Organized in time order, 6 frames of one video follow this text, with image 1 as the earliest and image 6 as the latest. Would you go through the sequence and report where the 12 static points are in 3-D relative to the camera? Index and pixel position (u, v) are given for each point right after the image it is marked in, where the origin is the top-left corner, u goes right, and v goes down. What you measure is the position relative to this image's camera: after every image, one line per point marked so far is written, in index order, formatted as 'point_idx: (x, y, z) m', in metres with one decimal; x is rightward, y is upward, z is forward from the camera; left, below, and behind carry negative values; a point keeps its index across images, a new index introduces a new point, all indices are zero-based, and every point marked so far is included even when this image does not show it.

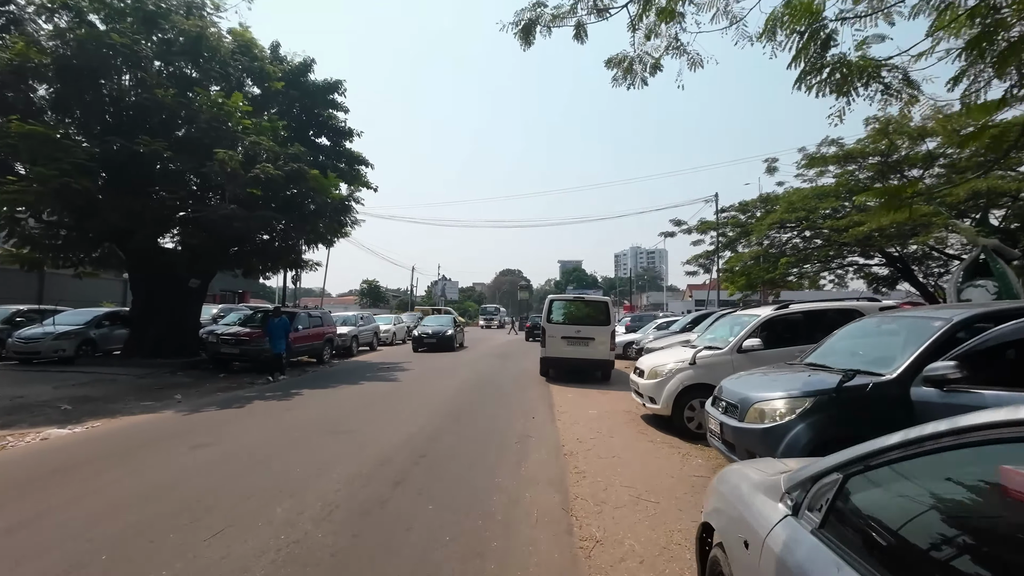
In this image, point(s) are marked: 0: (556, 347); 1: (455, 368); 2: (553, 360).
0: (+1.3, -1.7, +14.2) m
1: (-1.9, -2.7, +16.1) m
2: (+1.2, -2.1, +14.2) m
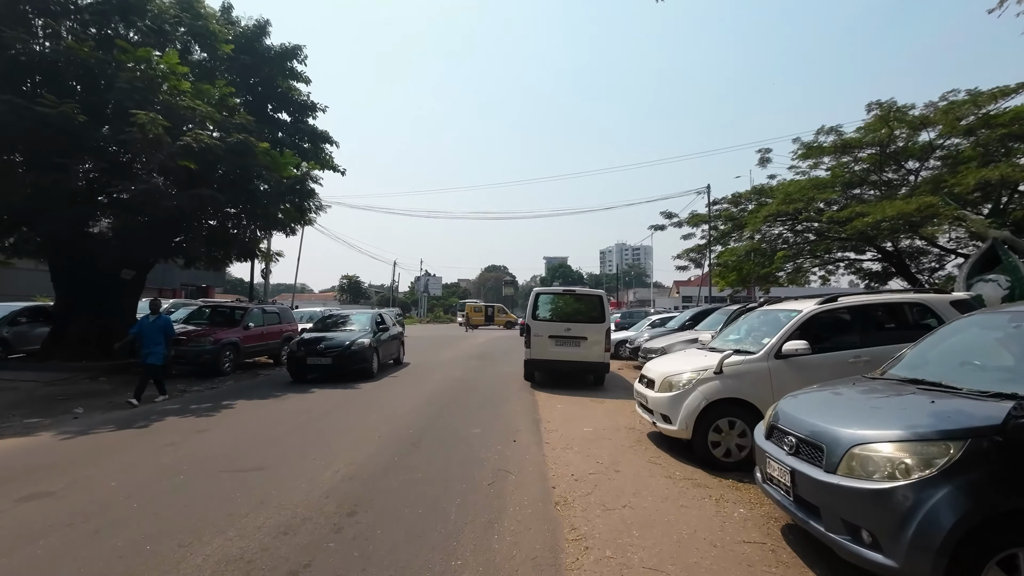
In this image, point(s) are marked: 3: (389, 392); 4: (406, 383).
0: (+0.8, -1.5, +12.3) m
1: (-2.4, -2.5, +14.1) m
2: (+0.7, -1.9, +12.3) m
3: (-2.8, -2.3, +10.8) m
4: (-2.6, -2.4, +12.1) m
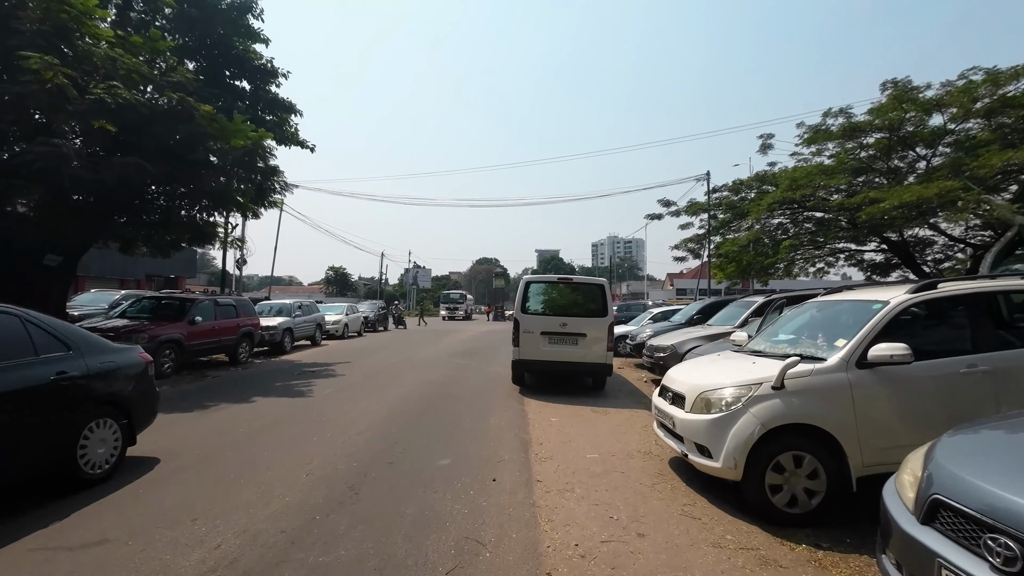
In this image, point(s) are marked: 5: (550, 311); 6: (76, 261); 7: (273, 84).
0: (+0.5, -1.3, +10.5) m
1: (-2.8, -2.2, +12.2) m
2: (+0.4, -1.7, +10.5) m
3: (-3.0, -2.1, +8.9) m
4: (-2.9, -2.1, +10.2) m
5: (+0.8, -0.5, +10.5) m
6: (-12.5, +0.8, +14.0) m
7: (-8.3, +7.1, +17.0) m
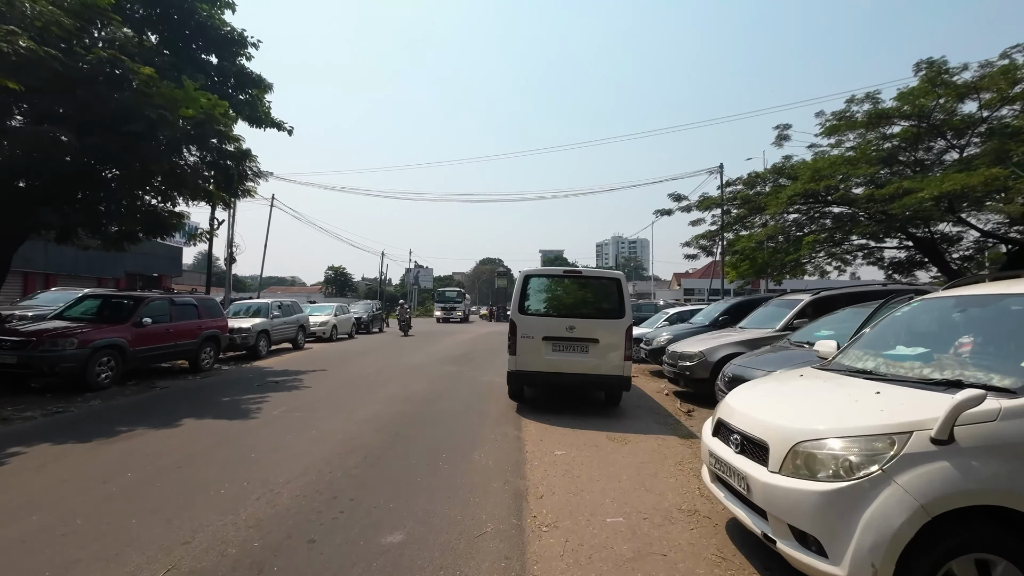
0: (+0.4, -1.2, +8.6) m
1: (-2.9, -2.1, +10.3) m
2: (+0.3, -1.6, +8.6) m
3: (-3.1, -2.0, +7.0) m
4: (-3.0, -2.0, +8.3) m
5: (+0.7, -0.4, +8.6) m
6: (-12.5, +0.9, +12.2) m
7: (-8.4, +7.2, +15.2) m
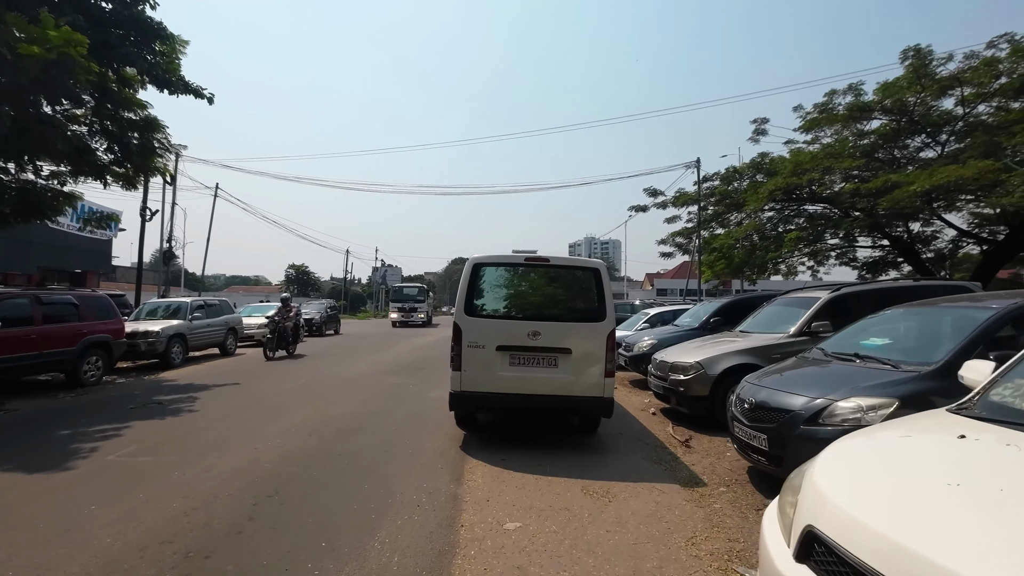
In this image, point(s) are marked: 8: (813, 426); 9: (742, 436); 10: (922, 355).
0: (-0.3, -1.1, +6.4) m
1: (-3.7, -2.0, +8.0) m
2: (-0.4, -1.5, +6.5) m
3: (-3.8, -1.9, +4.7) m
4: (-3.7, -1.9, +6.0) m
5: (0.0, -0.3, +6.5) m
6: (-13.4, +1.0, +9.4) m
7: (-9.4, +7.3, +12.6) m
8: (+2.8, -1.3, +4.4) m
9: (+2.4, -1.6, +5.1) m
10: (+4.2, -0.7, +5.0) m
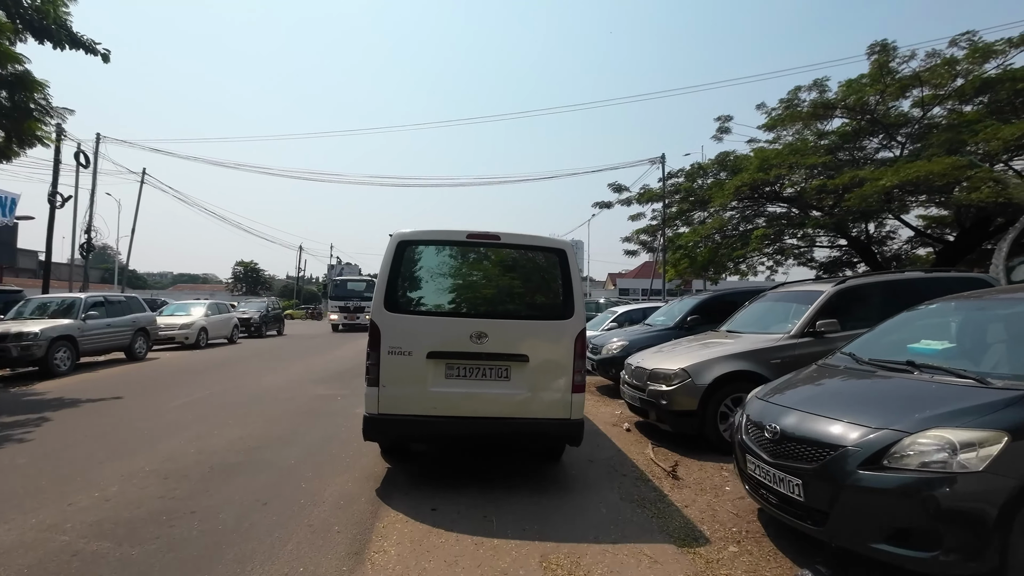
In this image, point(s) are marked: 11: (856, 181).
0: (-1.0, -1.0, +4.8) m
1: (-4.4, -1.8, +6.1) m
2: (-1.1, -1.3, +4.8) m
3: (-4.3, -1.8, +2.8) m
4: (-4.3, -1.8, +4.1) m
5: (-0.6, -0.2, +4.9) m
6: (-14.2, +1.2, +6.8) m
7: (-10.5, +7.5, +10.3) m
8: (+2.3, -1.2, +3.1) m
9: (+1.9, -1.4, +3.7) m
10: (+3.7, -0.6, +3.7) m
11: (+14.4, +4.5, +20.2) m
